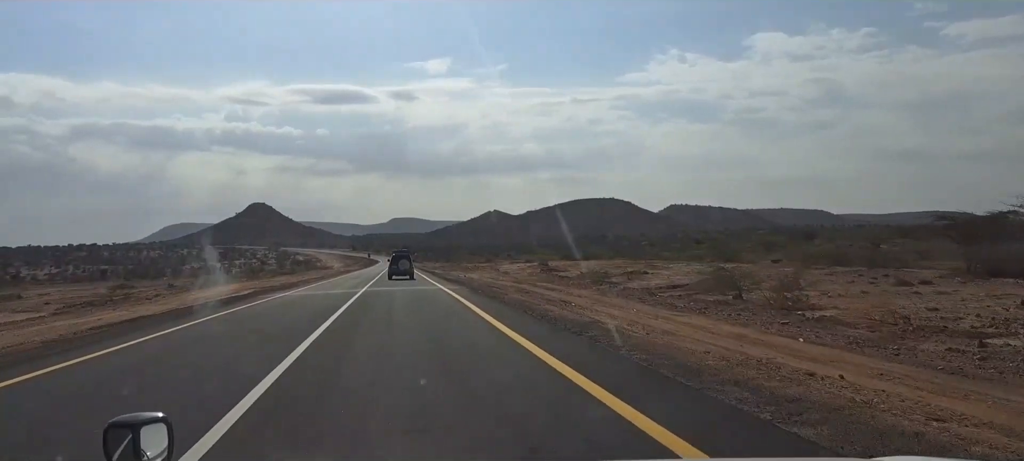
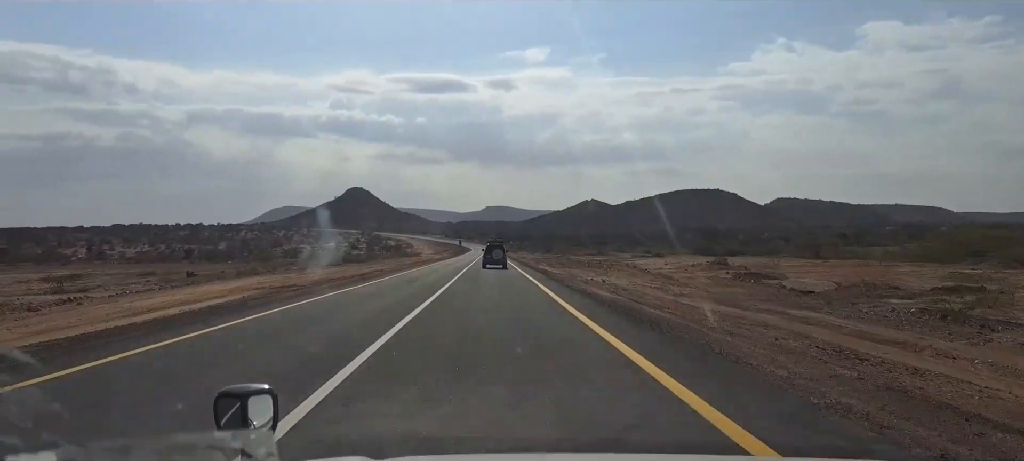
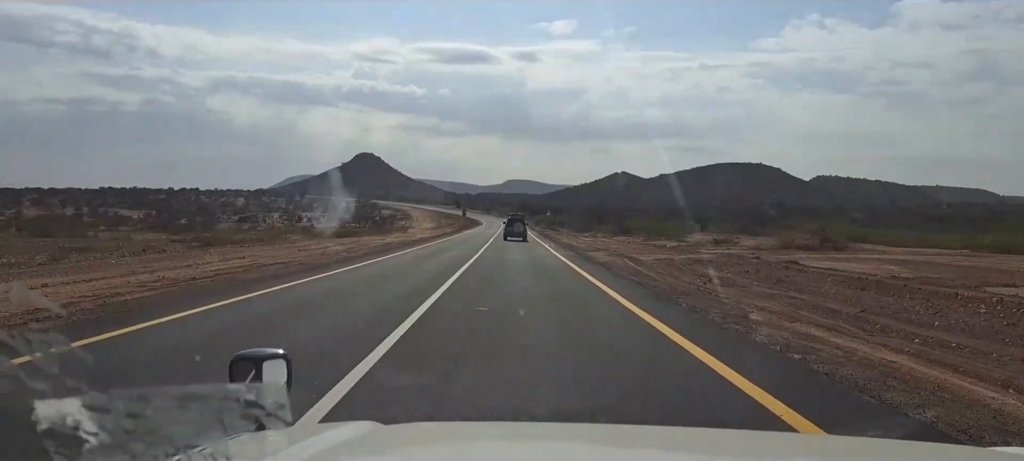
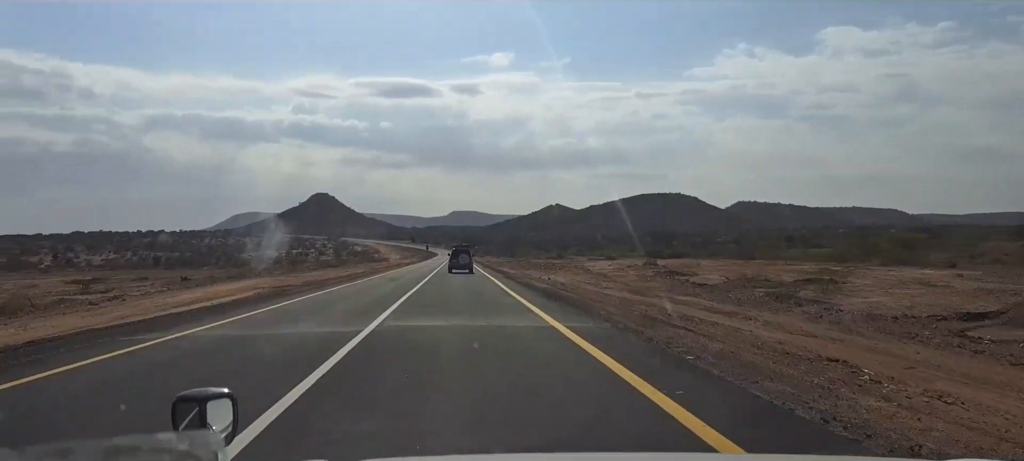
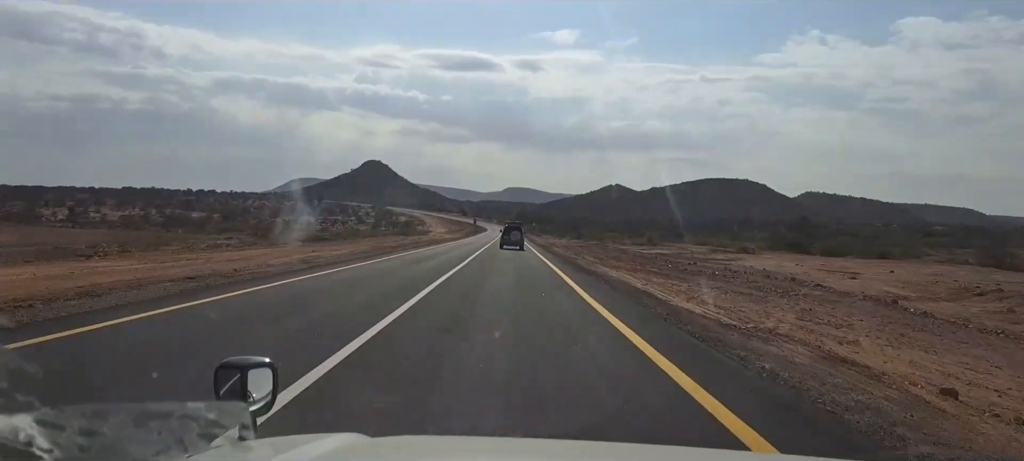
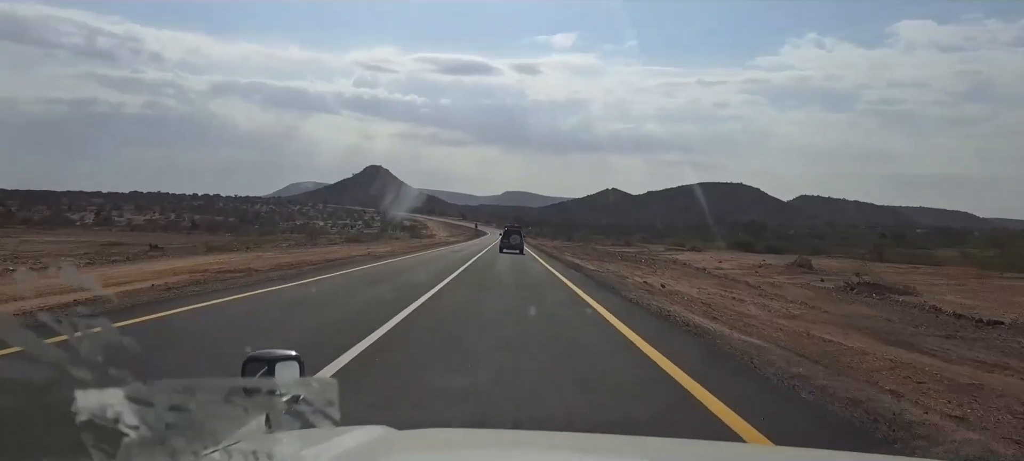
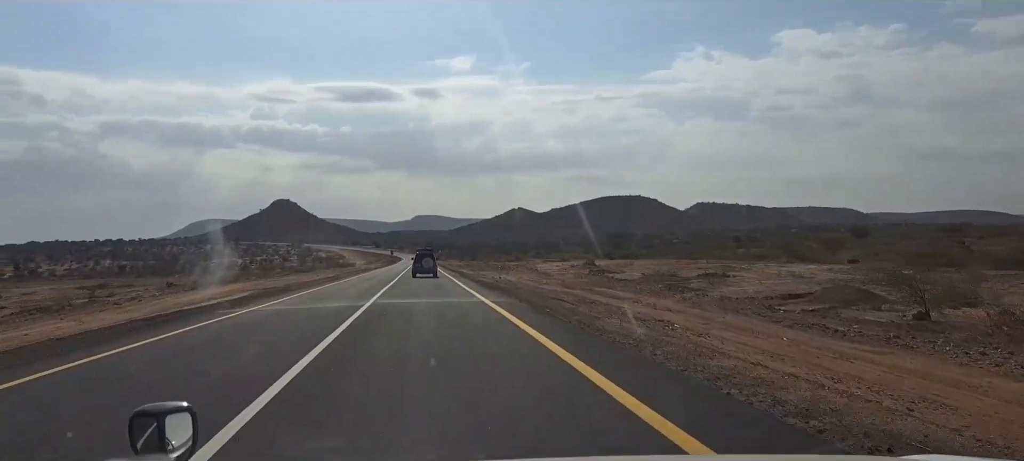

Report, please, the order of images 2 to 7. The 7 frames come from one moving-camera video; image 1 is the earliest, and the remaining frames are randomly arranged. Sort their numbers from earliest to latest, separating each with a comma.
7, 4, 2, 6, 5, 3
